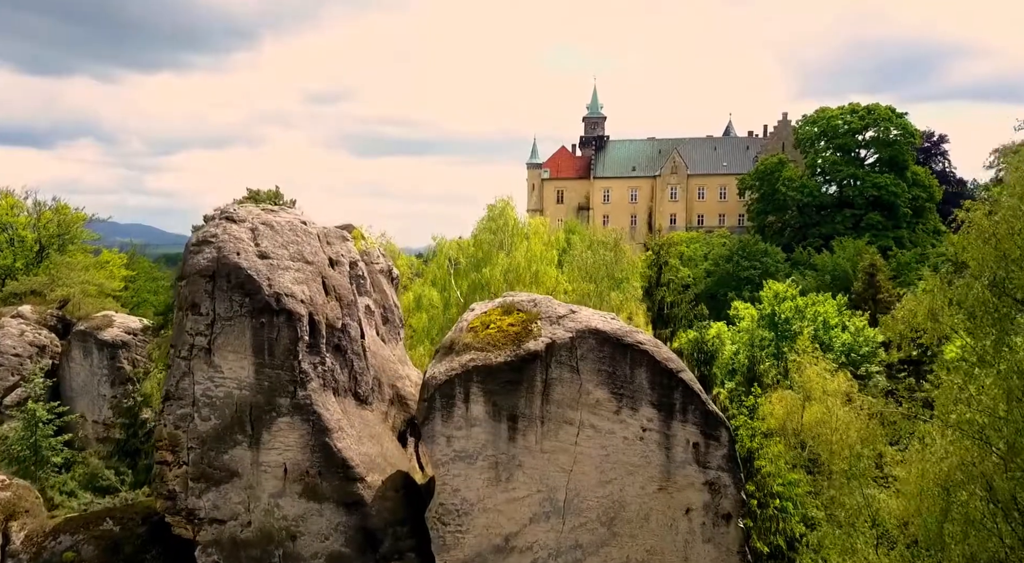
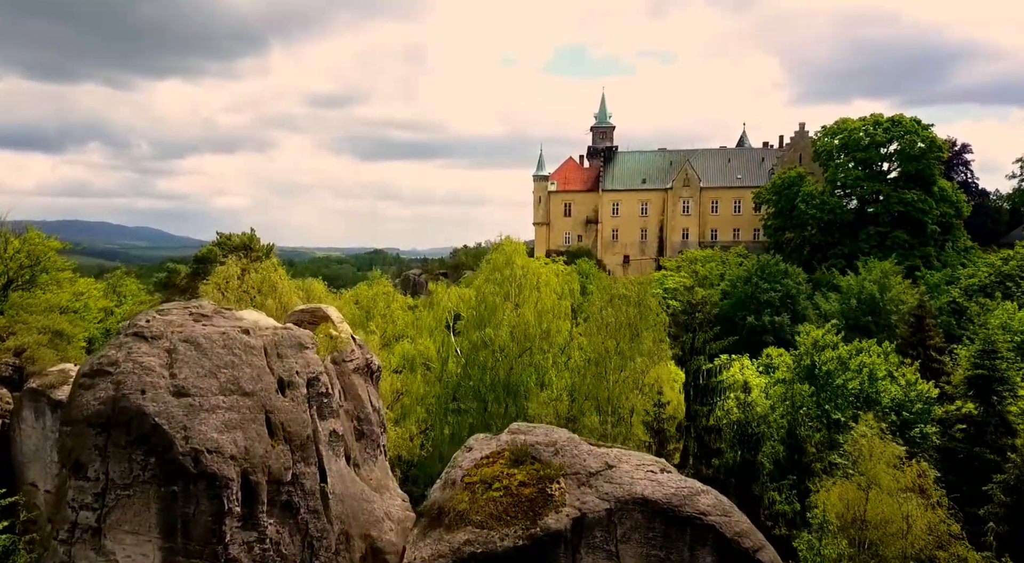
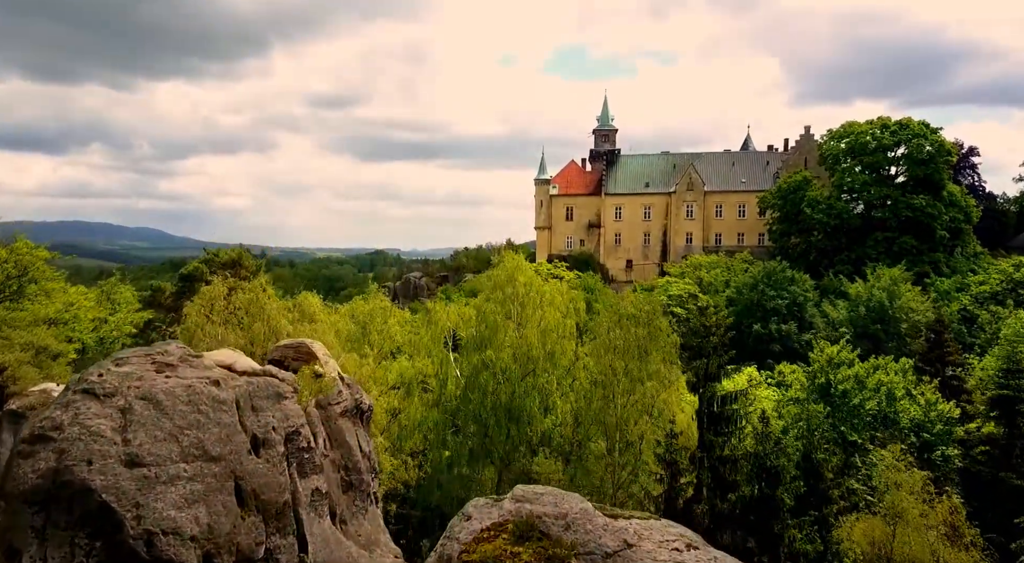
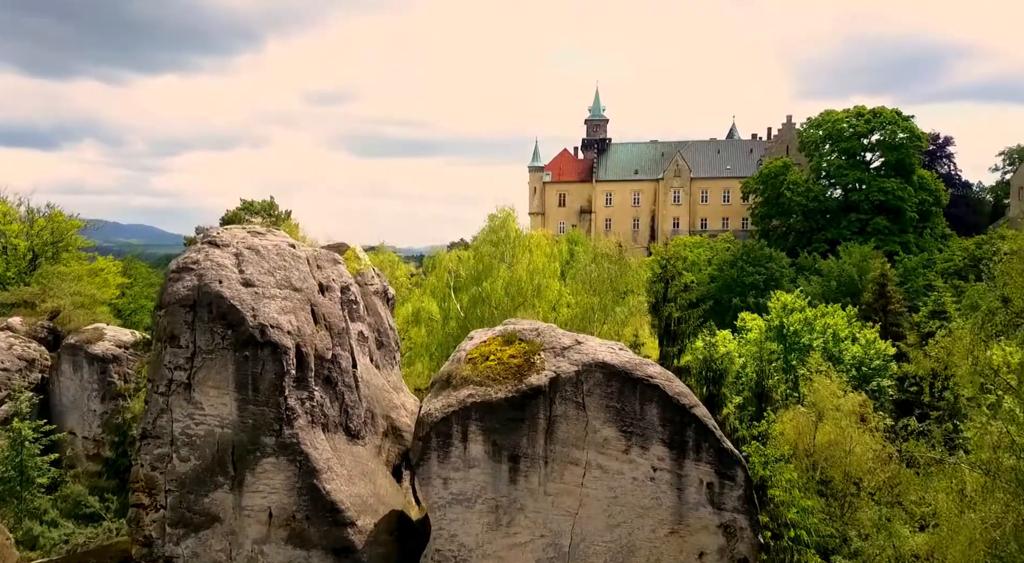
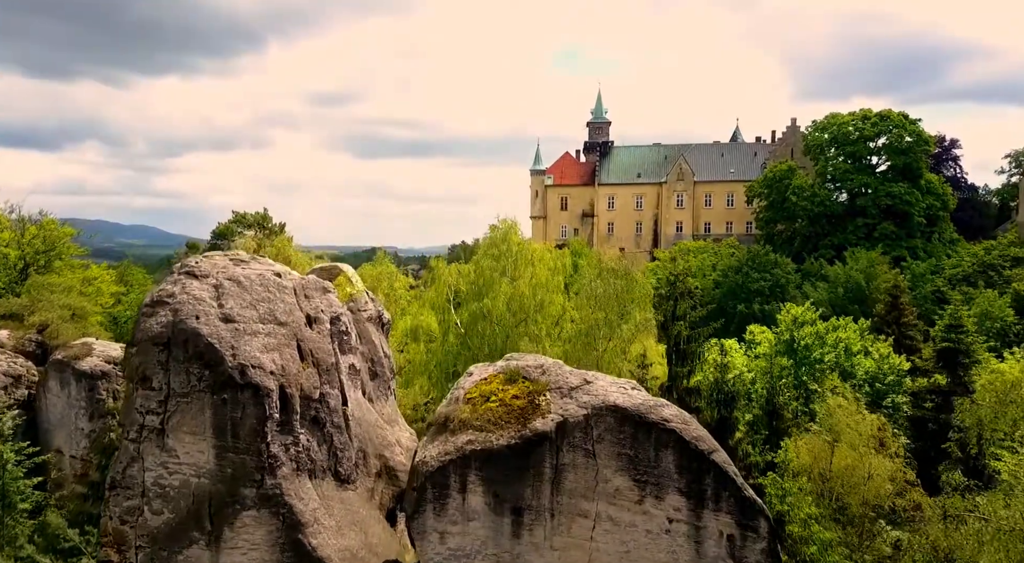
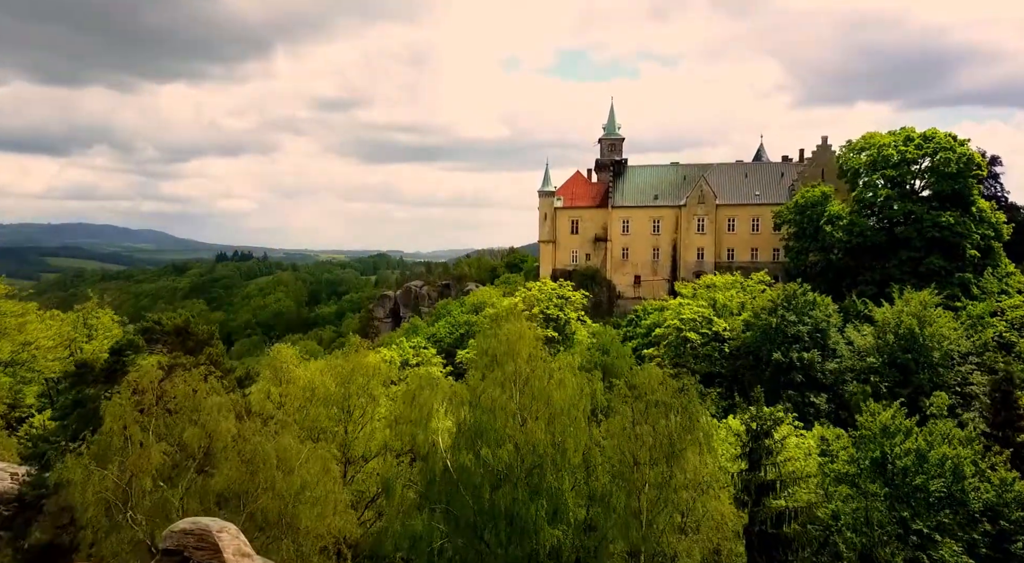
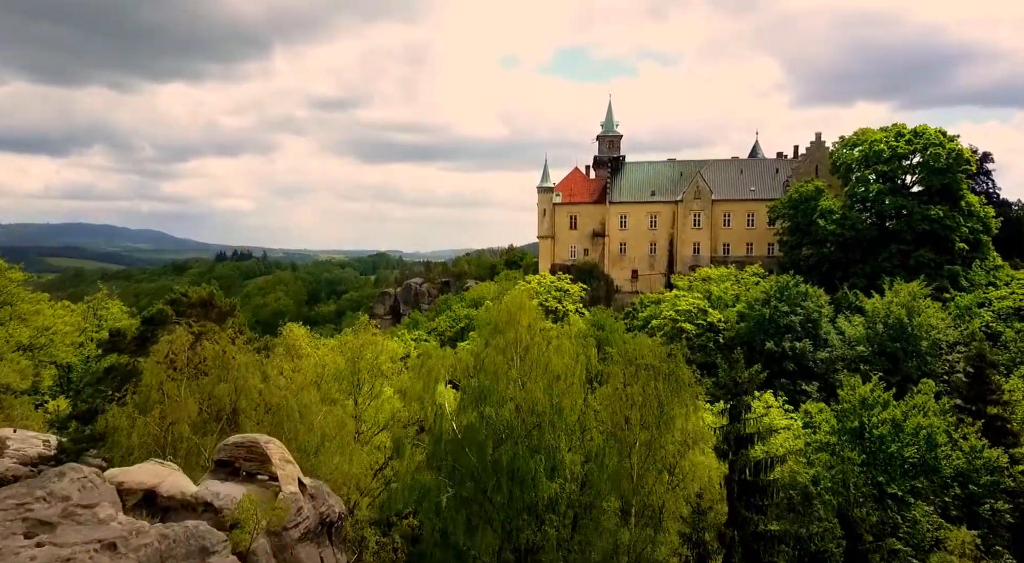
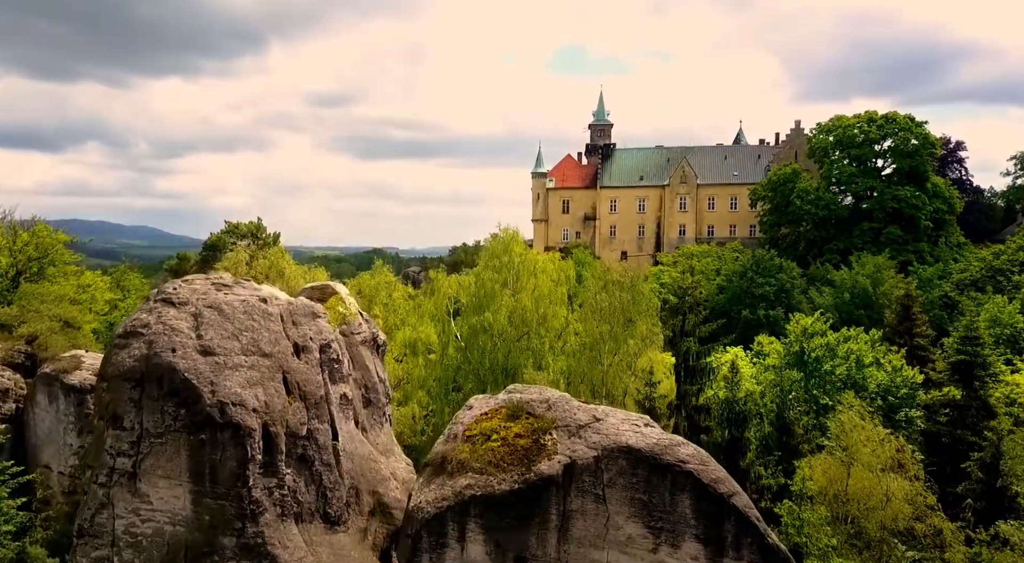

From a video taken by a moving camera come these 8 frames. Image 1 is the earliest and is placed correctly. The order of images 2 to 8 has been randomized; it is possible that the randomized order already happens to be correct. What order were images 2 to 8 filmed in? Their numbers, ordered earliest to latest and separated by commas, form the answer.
4, 5, 8, 2, 3, 7, 6
